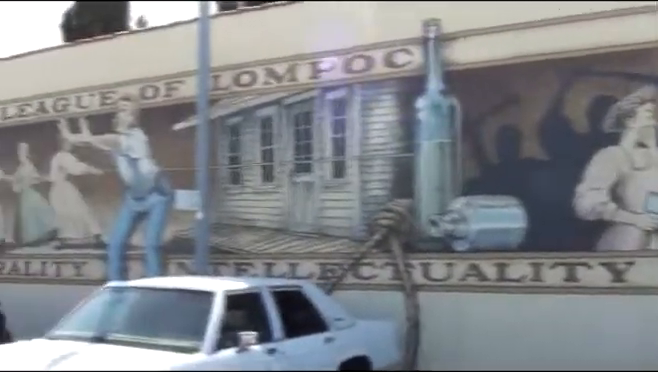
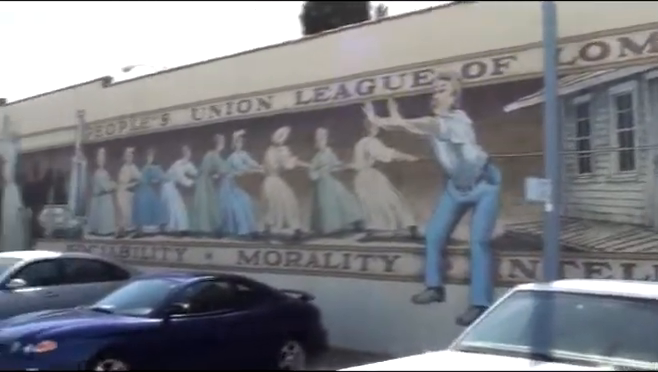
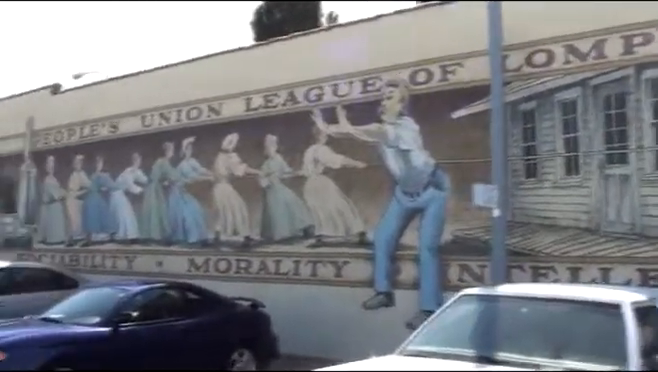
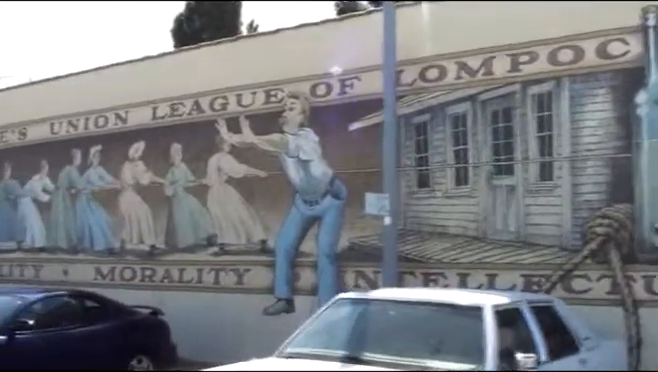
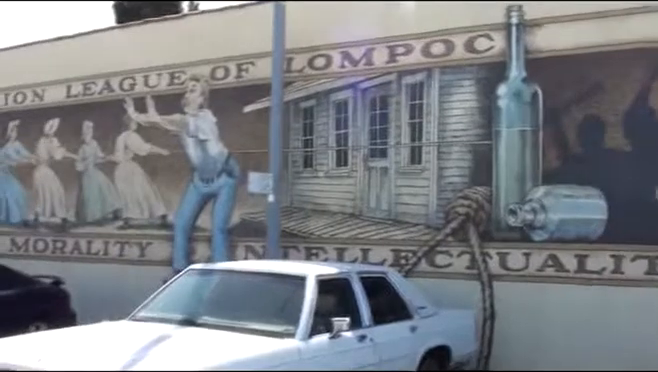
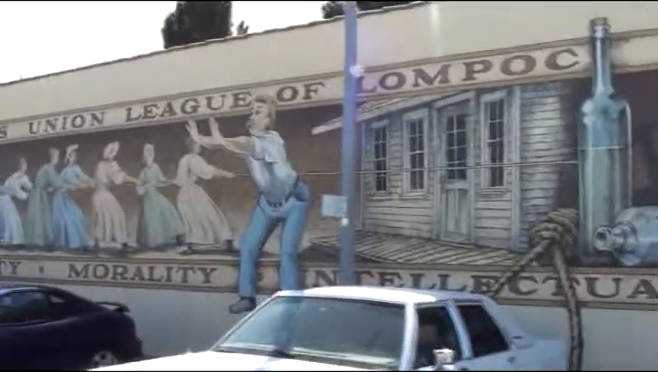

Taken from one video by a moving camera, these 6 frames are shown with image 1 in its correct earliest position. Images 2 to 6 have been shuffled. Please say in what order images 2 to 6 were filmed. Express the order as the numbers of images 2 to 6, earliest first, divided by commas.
5, 6, 4, 3, 2
